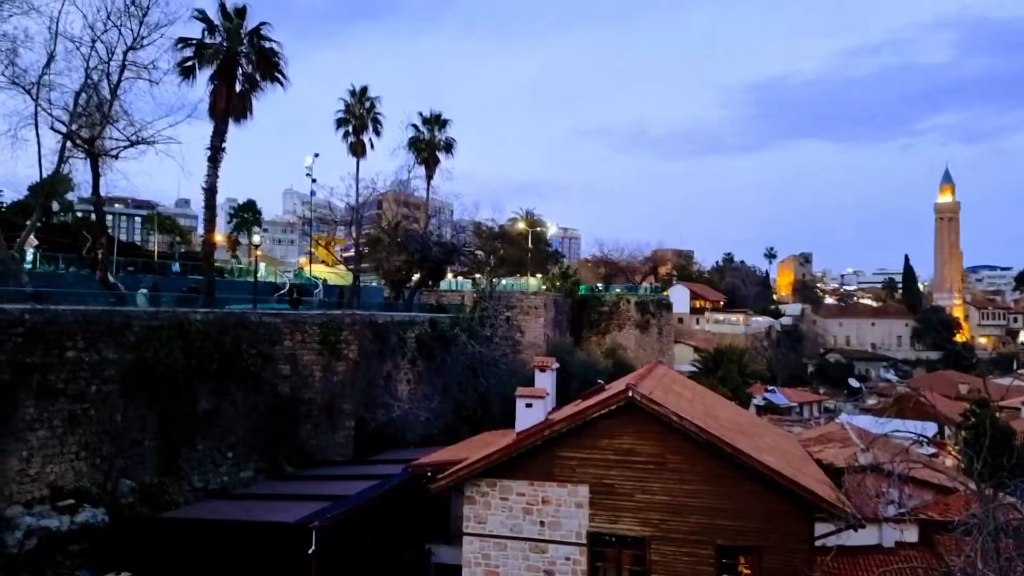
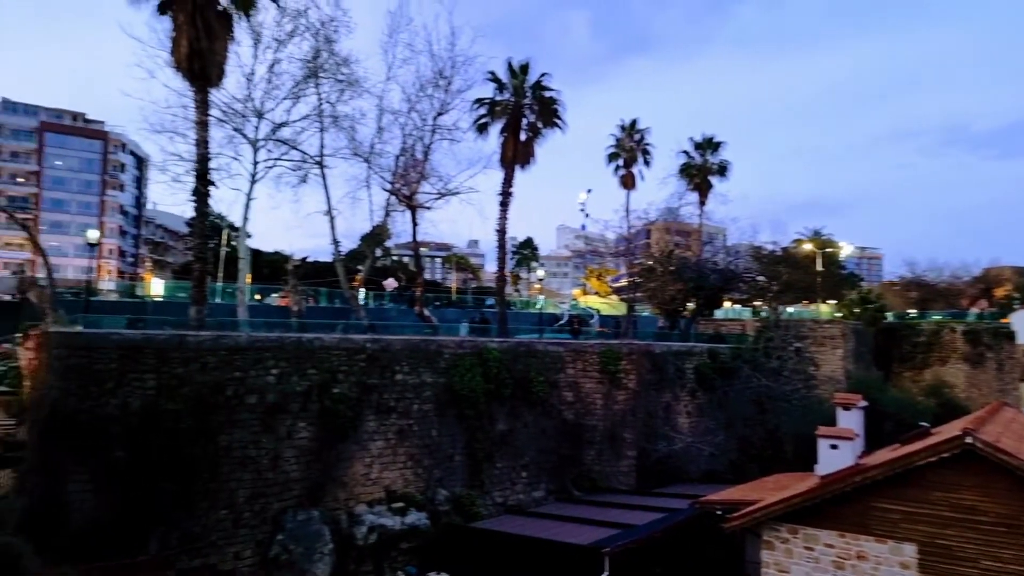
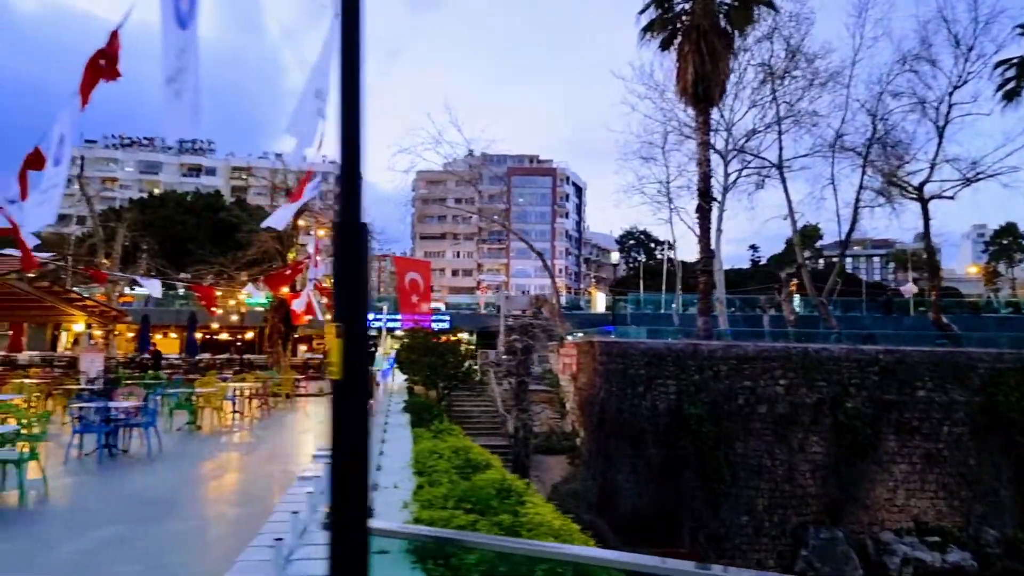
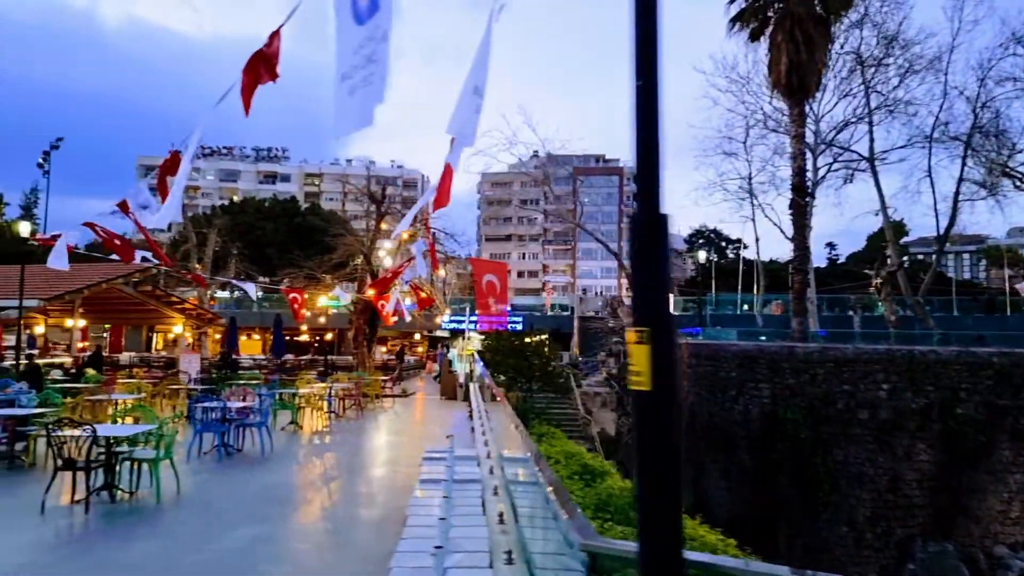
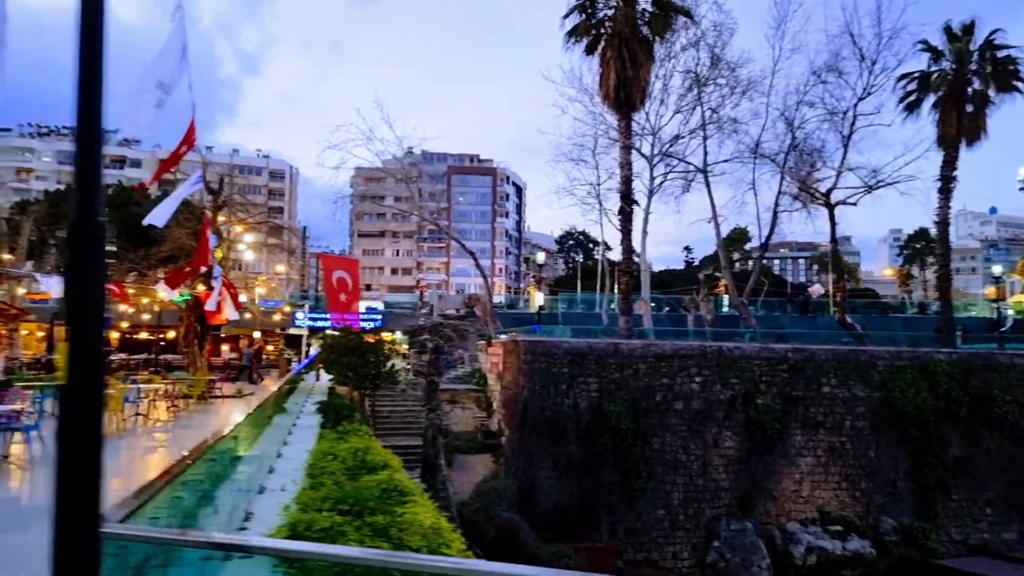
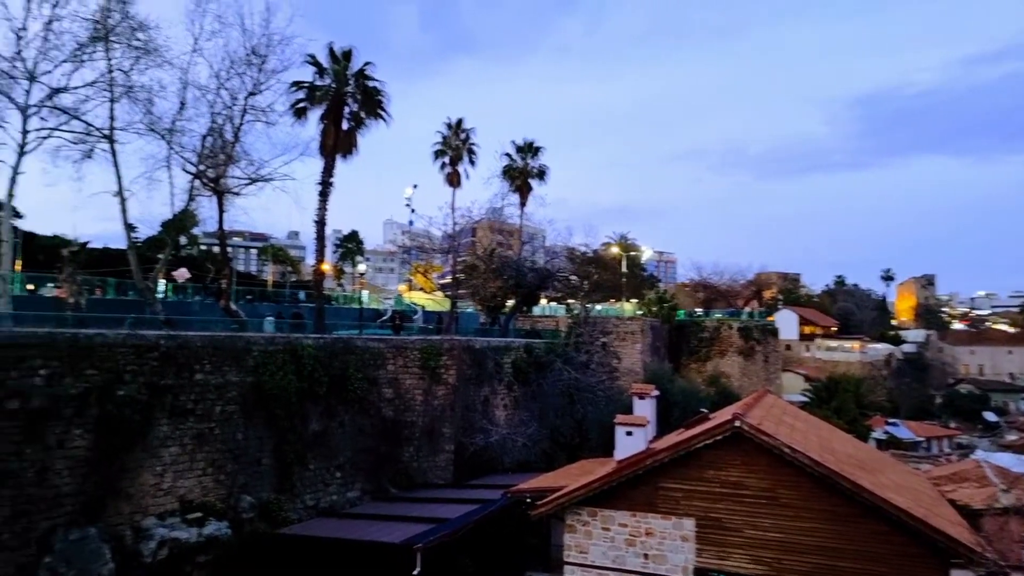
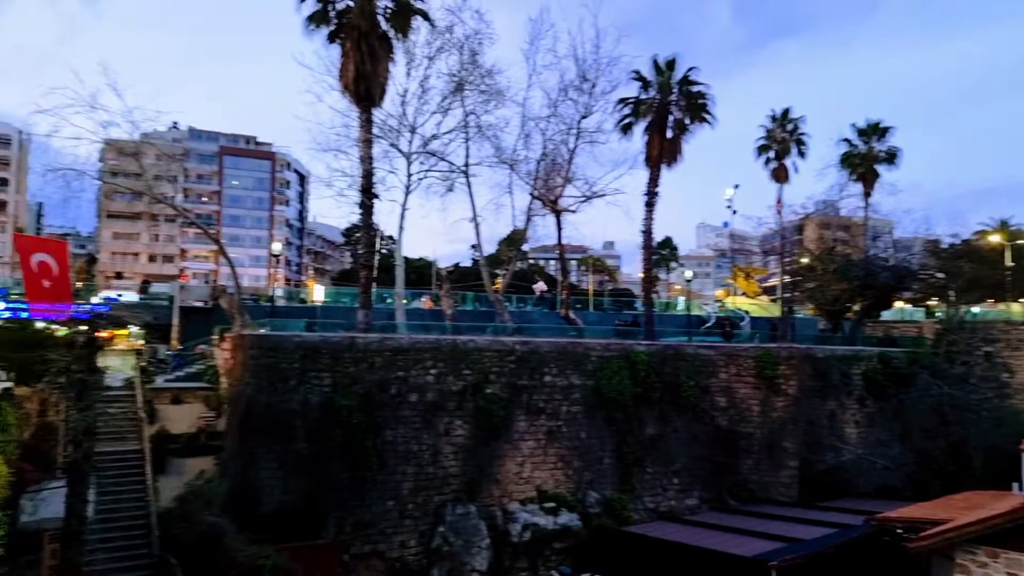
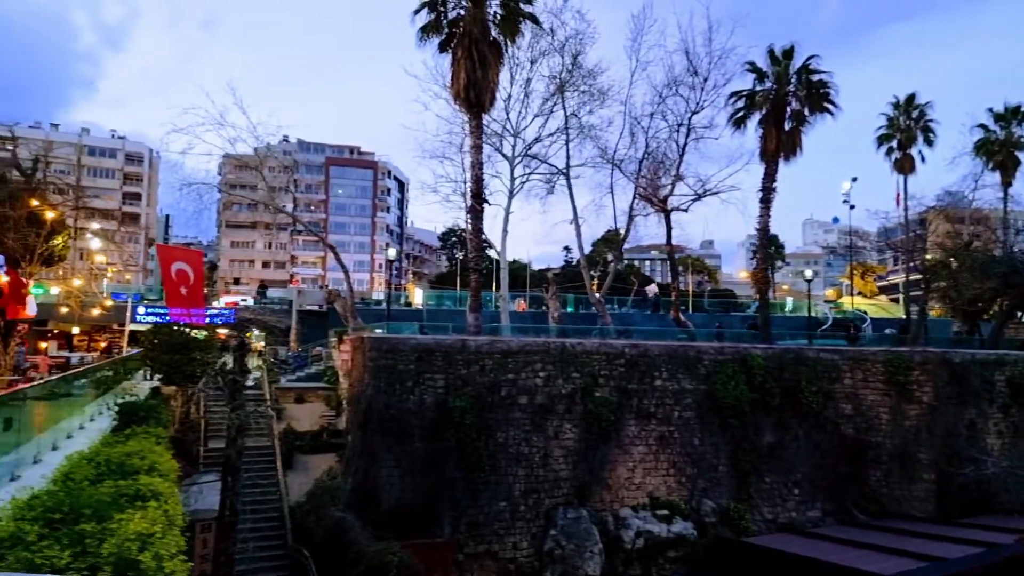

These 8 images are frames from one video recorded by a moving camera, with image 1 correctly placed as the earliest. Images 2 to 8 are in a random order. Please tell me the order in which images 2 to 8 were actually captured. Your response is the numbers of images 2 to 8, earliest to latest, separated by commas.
6, 2, 7, 8, 5, 3, 4
